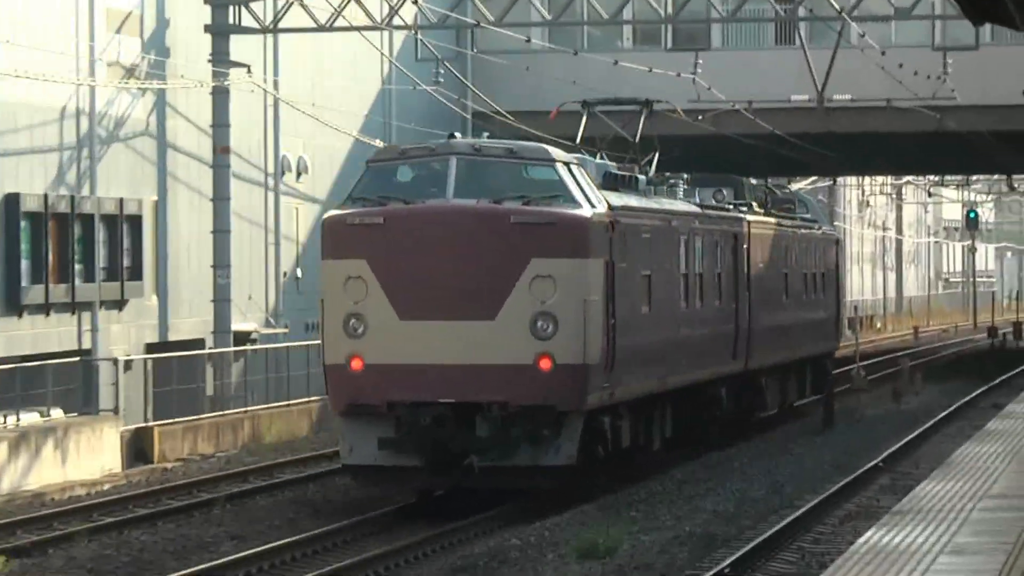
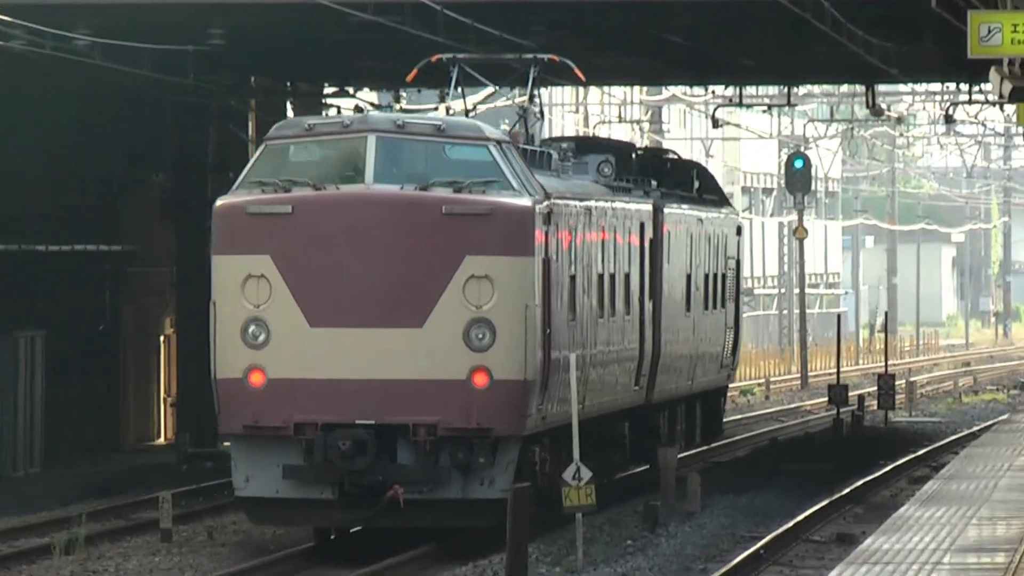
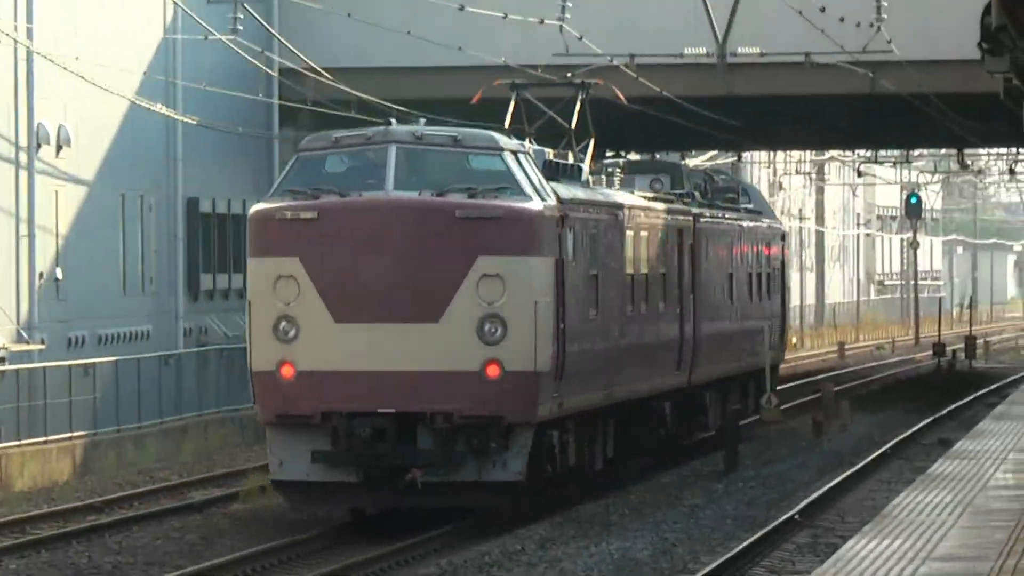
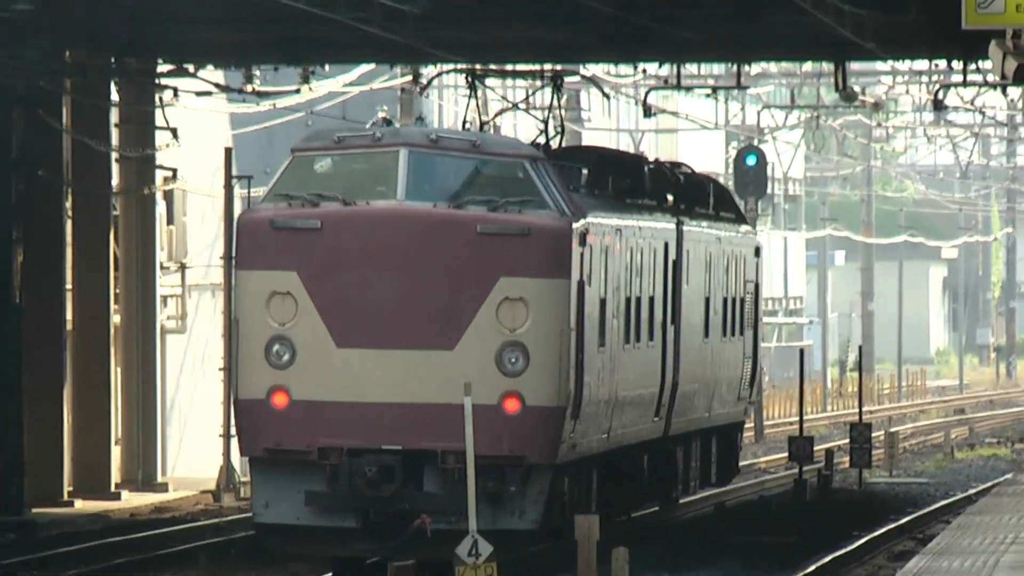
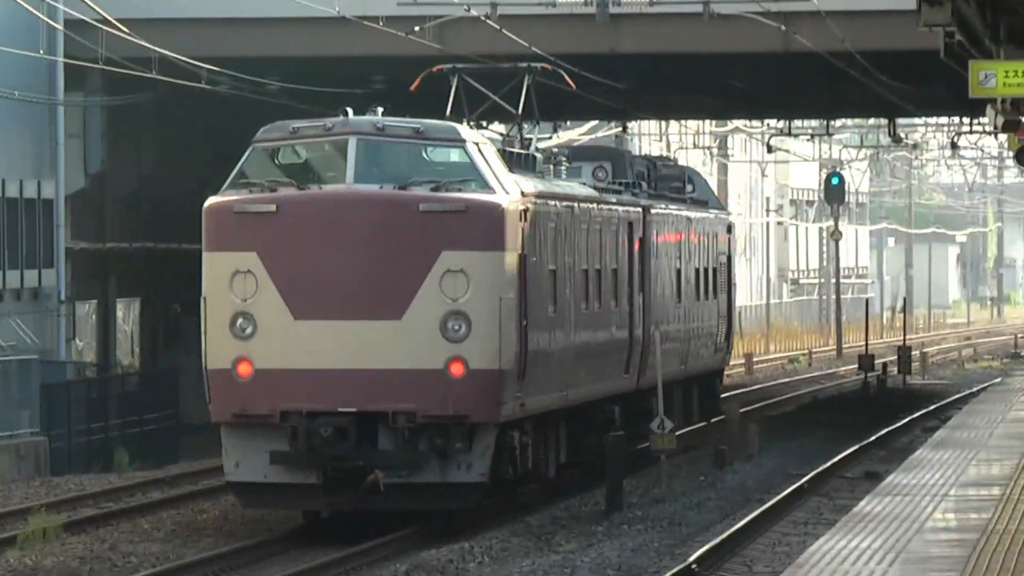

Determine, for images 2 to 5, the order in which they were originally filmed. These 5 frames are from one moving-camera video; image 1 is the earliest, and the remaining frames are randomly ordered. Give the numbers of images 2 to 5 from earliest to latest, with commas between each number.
3, 5, 2, 4
